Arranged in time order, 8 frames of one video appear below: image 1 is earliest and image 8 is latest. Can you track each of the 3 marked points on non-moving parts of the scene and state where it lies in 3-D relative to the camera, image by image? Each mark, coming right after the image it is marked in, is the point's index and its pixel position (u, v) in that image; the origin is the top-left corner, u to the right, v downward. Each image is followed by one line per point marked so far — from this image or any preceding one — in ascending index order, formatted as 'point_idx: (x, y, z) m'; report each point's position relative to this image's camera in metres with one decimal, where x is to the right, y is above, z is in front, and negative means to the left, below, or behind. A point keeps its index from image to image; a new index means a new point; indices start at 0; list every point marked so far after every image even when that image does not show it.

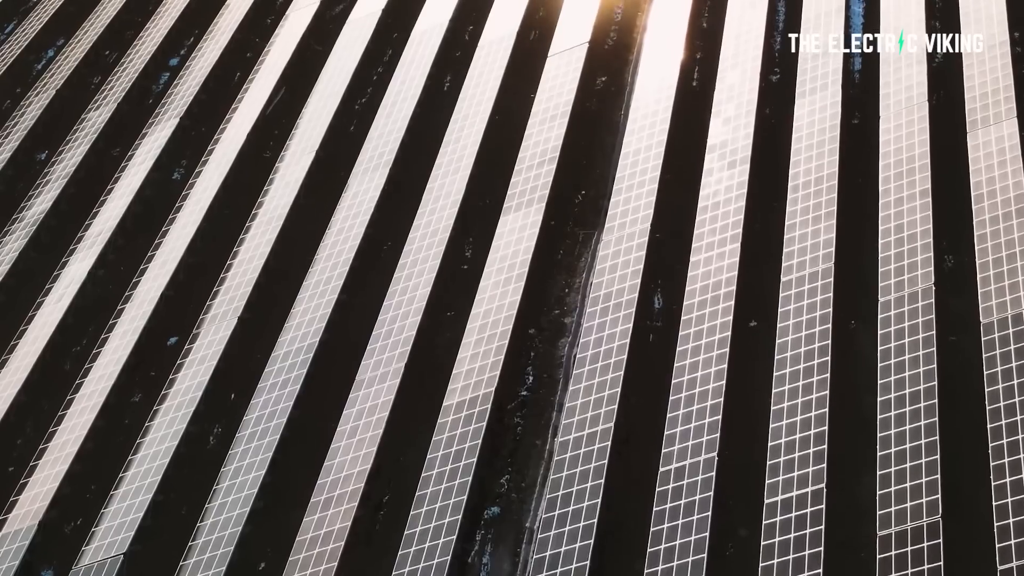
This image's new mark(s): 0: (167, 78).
0: (-3.7, +2.3, +12.7) m
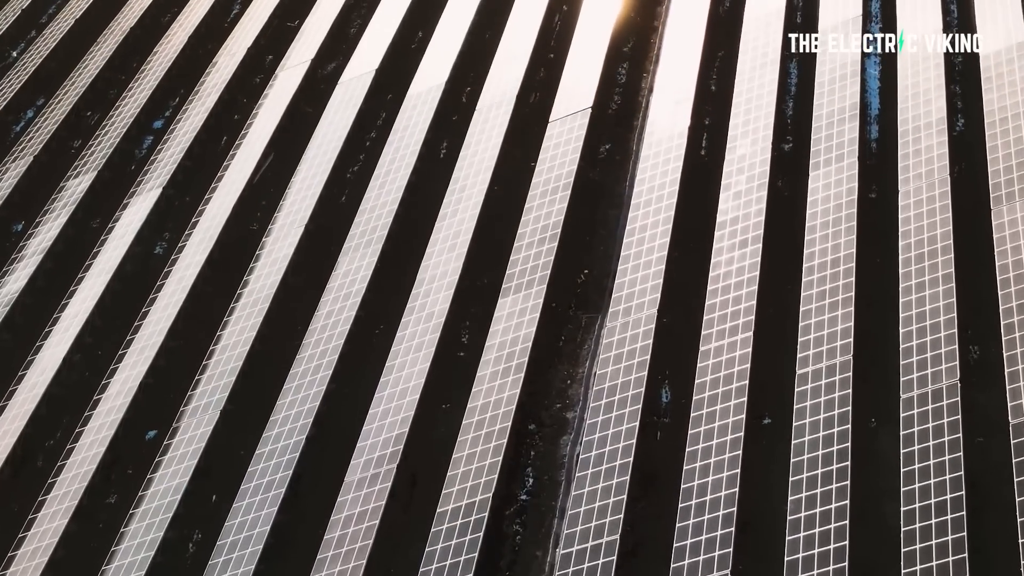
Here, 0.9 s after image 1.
0: (-3.8, +1.5, +12.2) m
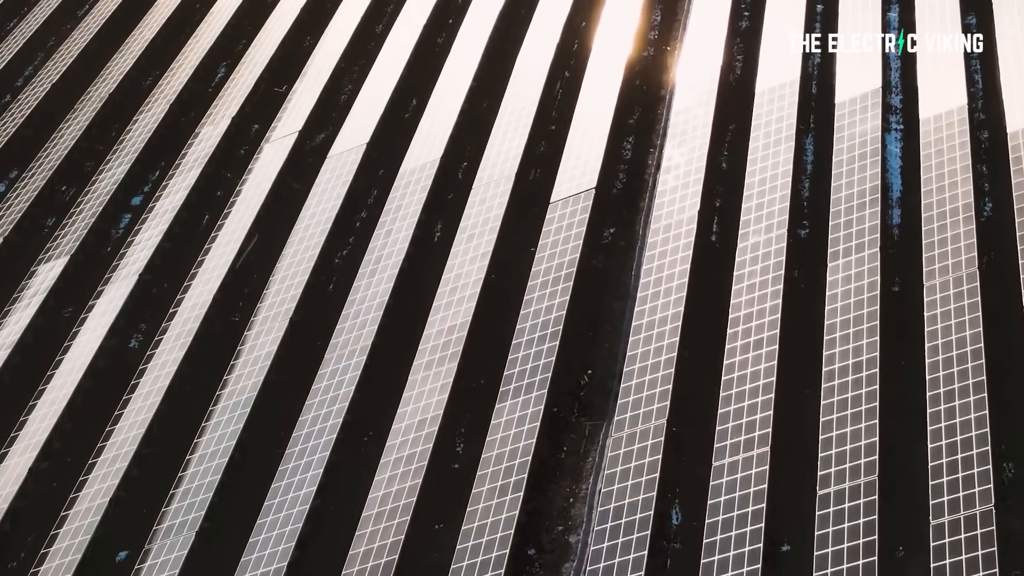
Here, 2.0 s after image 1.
0: (-3.8, +0.7, +11.5) m
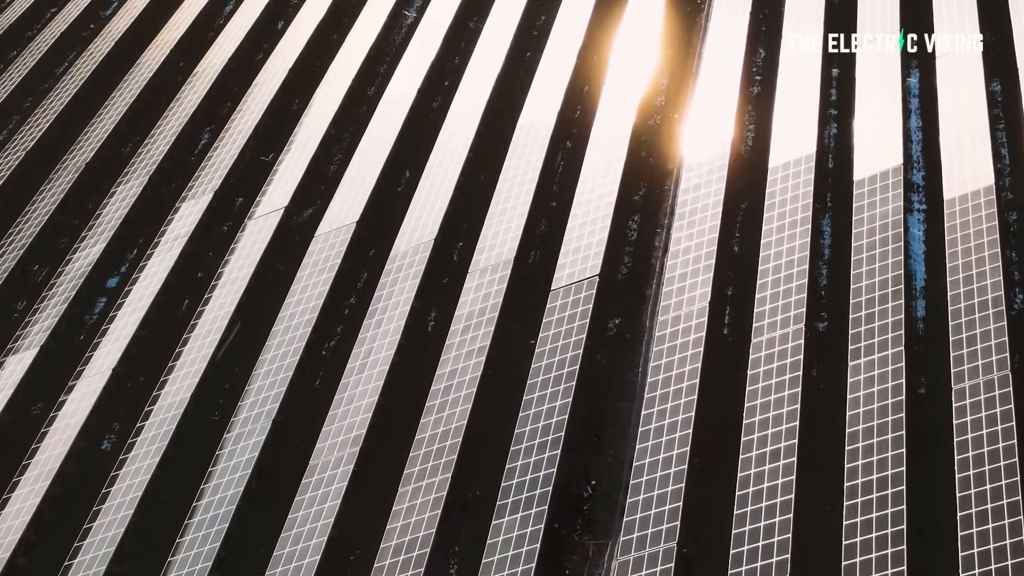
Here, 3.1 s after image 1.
0: (-3.8, -0.2, +10.8) m
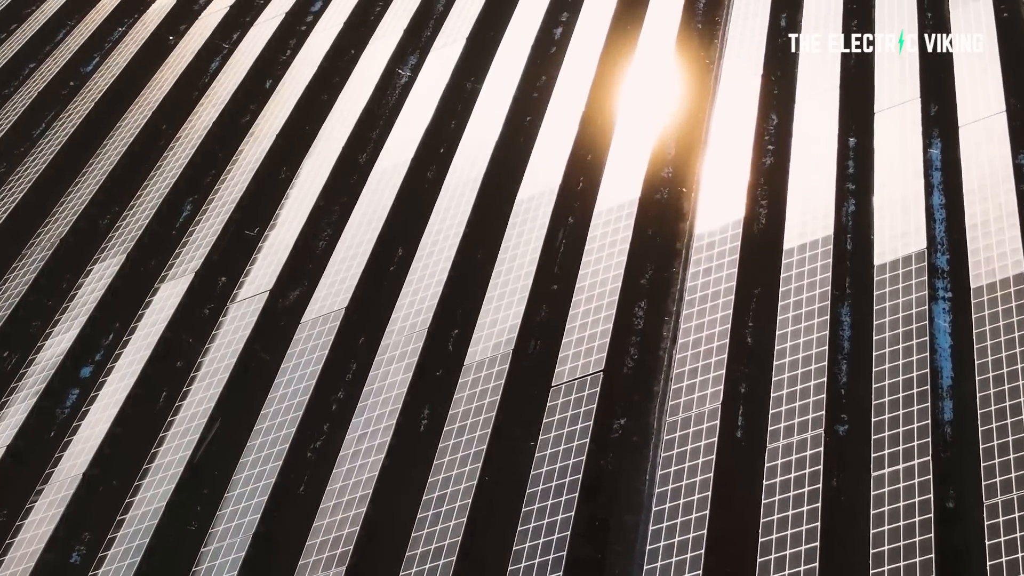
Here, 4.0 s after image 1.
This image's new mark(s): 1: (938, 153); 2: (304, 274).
0: (-3.8, -1.0, +10.2) m
1: (+3.9, +1.2, +10.6) m
2: (-2.0, +0.1, +10.9) m
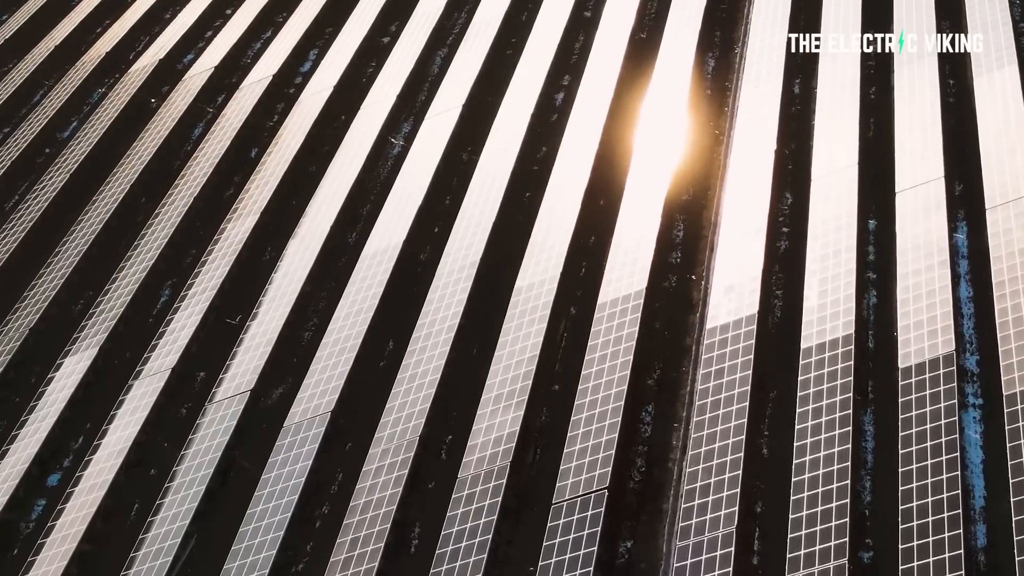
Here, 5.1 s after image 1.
0: (-3.8, -1.8, +9.5) m
1: (+3.8, +0.4, +9.9) m
2: (-2.0, -0.7, +10.3) m
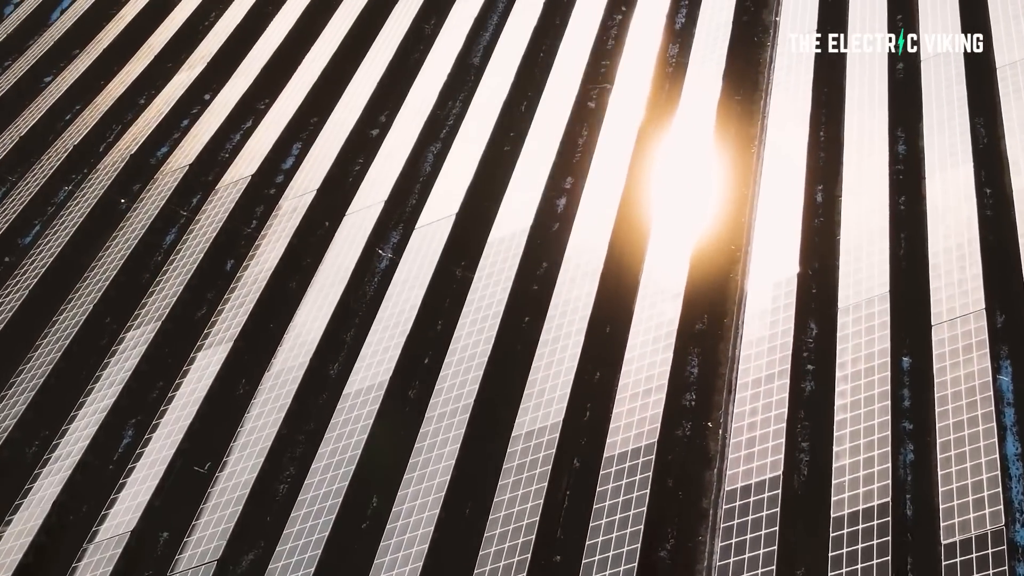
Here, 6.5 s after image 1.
0: (-3.8, -3.0, +8.5) m
1: (+3.8, -0.8, +8.9) m
2: (-2.0, -1.9, +9.3) m
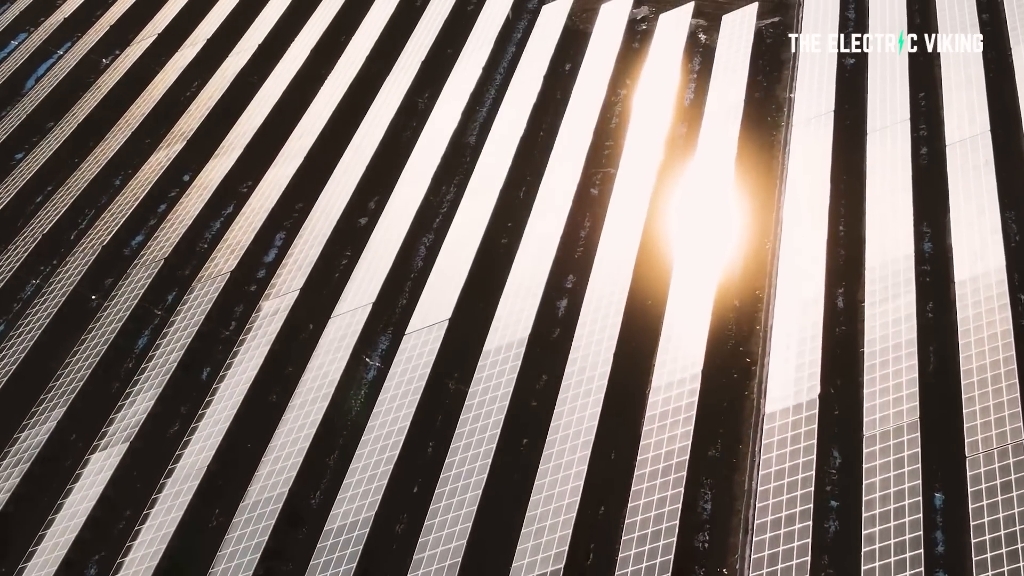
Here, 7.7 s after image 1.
0: (-3.9, -4.0, +7.7) m
1: (+3.8, -1.8, +8.1) m
2: (-2.0, -2.9, +8.4) m
